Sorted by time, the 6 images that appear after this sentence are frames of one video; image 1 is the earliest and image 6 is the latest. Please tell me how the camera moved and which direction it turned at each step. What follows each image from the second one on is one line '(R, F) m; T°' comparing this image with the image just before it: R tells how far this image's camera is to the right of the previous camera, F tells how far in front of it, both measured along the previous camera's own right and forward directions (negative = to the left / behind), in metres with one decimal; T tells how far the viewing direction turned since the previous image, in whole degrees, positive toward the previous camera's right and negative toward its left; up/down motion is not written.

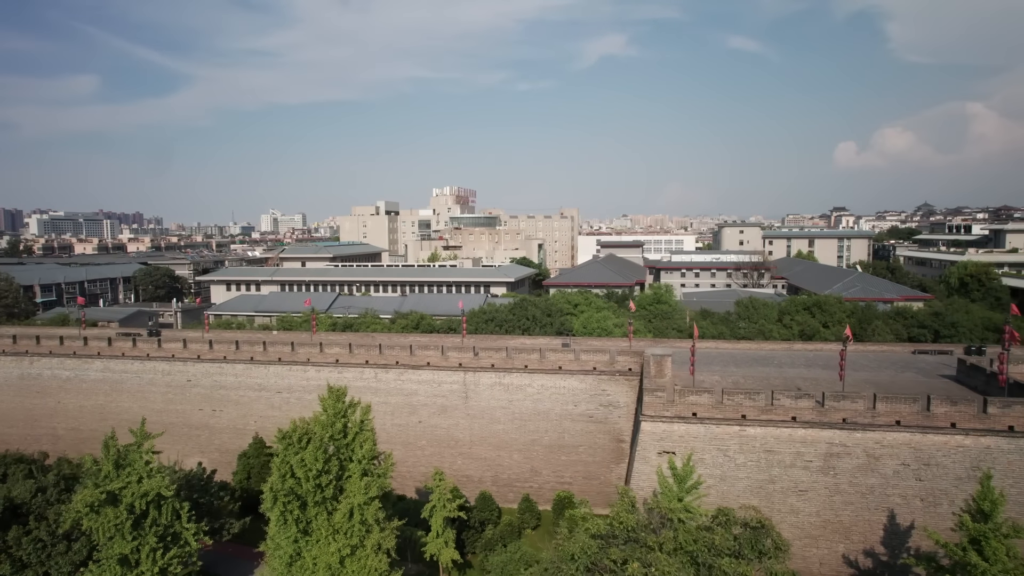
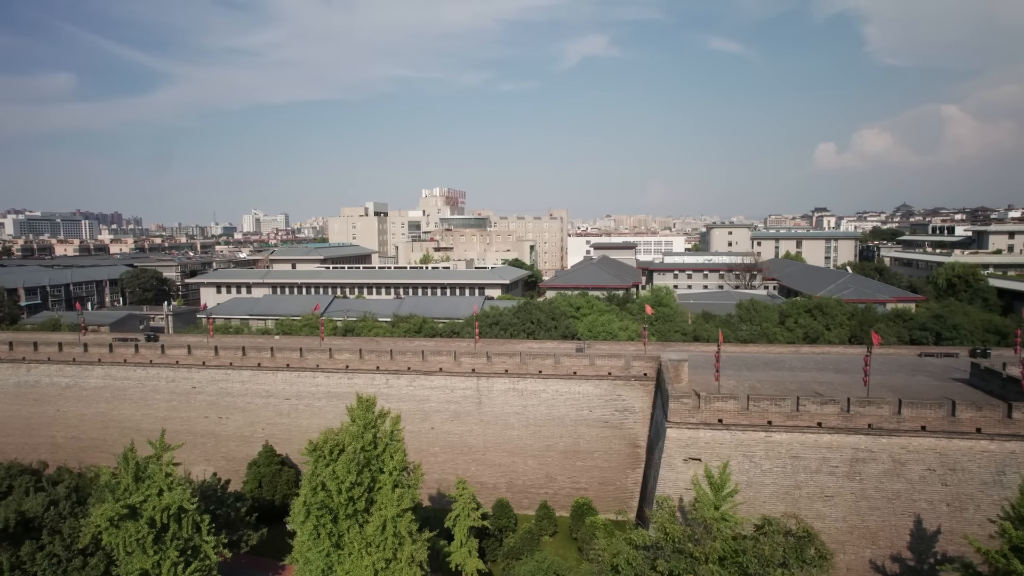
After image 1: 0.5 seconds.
(-0.6, +0.1) m; +1°
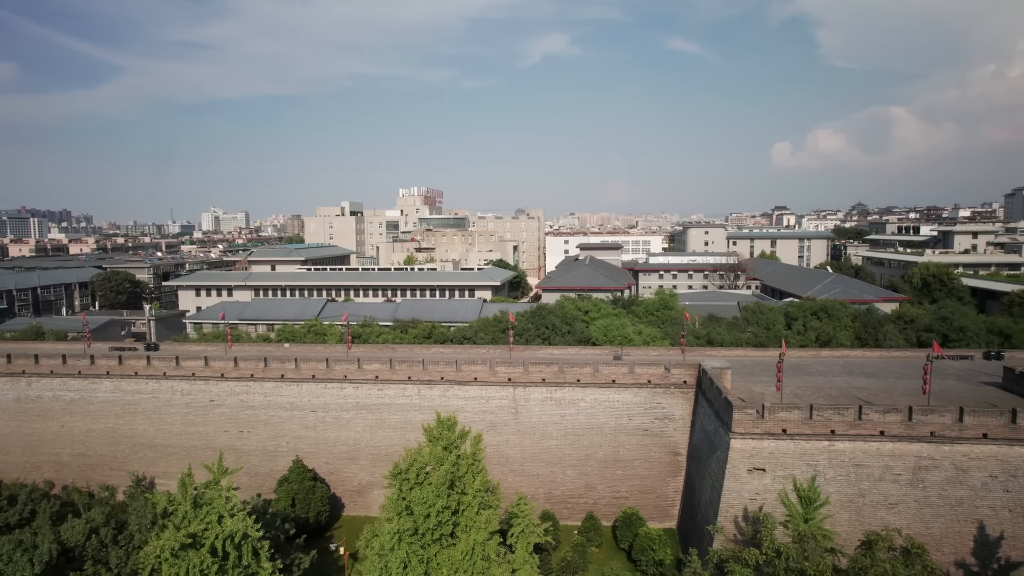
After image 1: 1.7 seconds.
(-1.4, +0.2) m; +3°
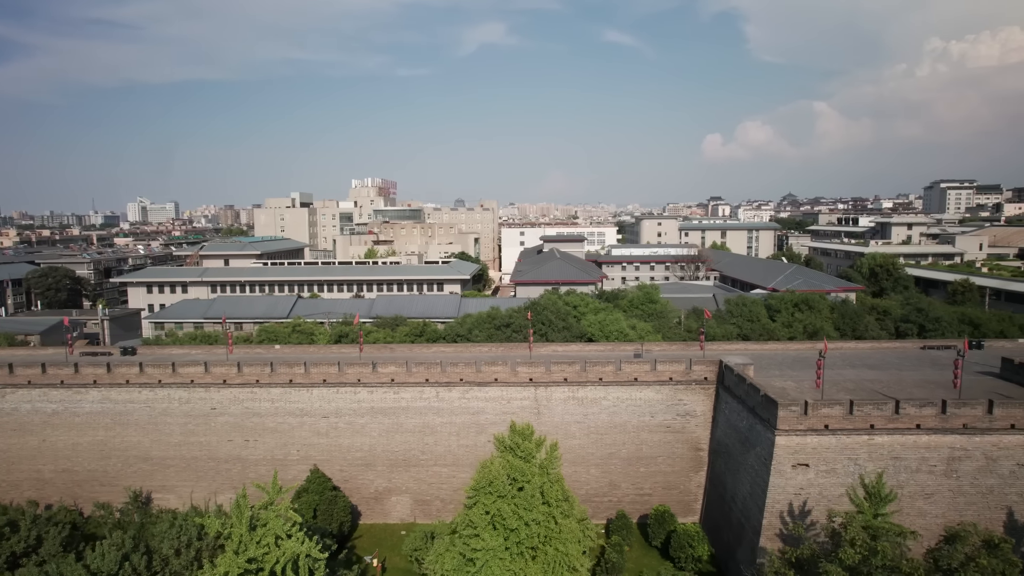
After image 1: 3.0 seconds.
(-1.5, +0.3) m; +5°
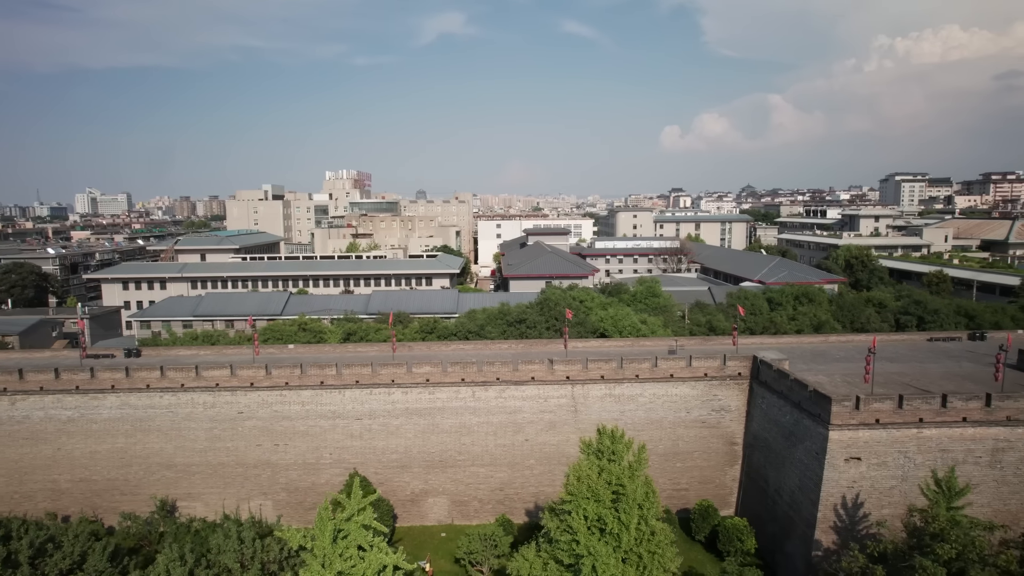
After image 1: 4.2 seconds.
(-1.4, +0.1) m; +3°
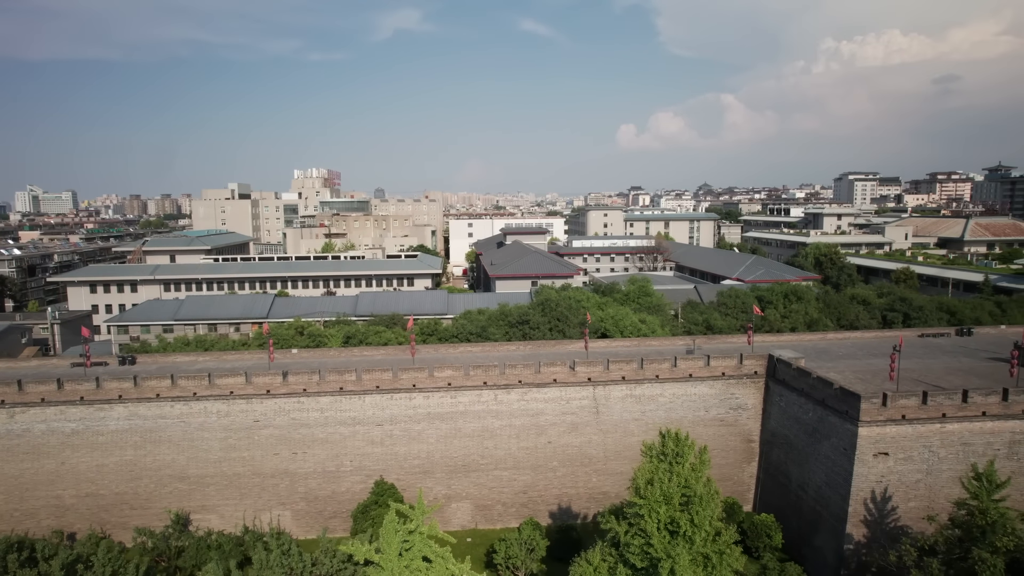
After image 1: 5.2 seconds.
(-1.2, +0.1) m; +3°
